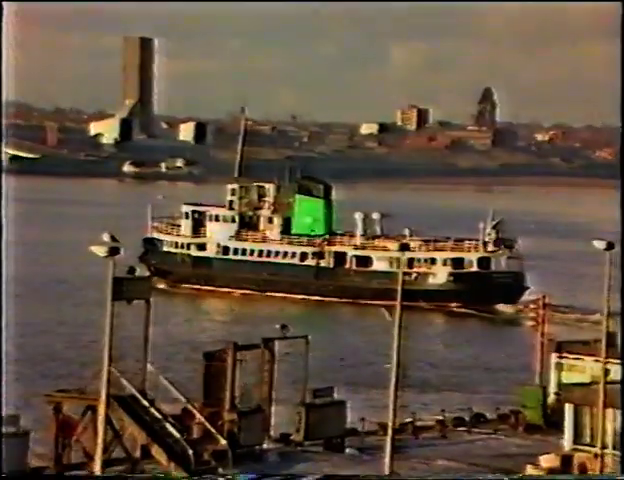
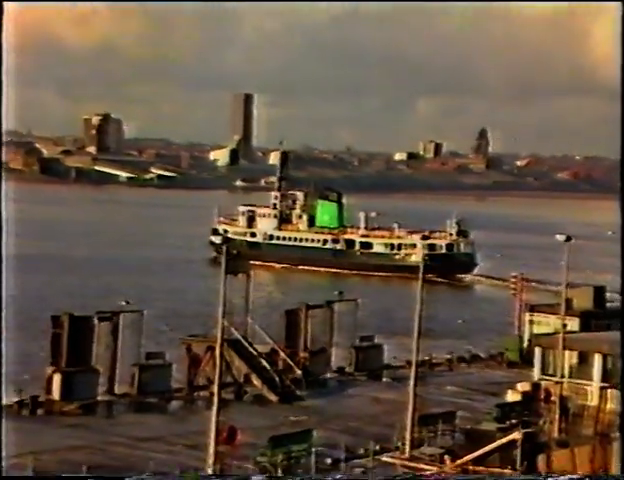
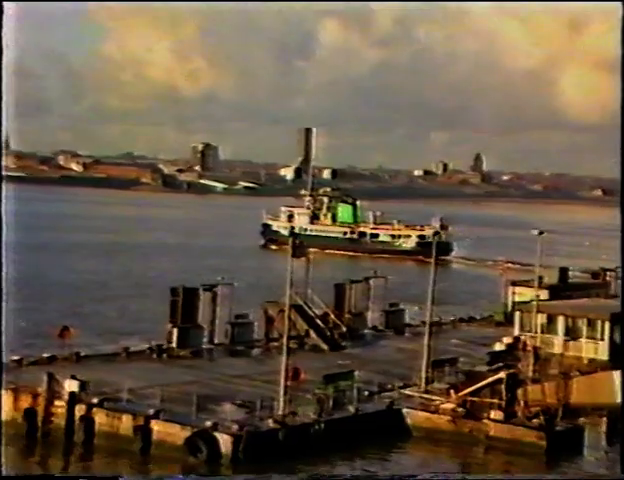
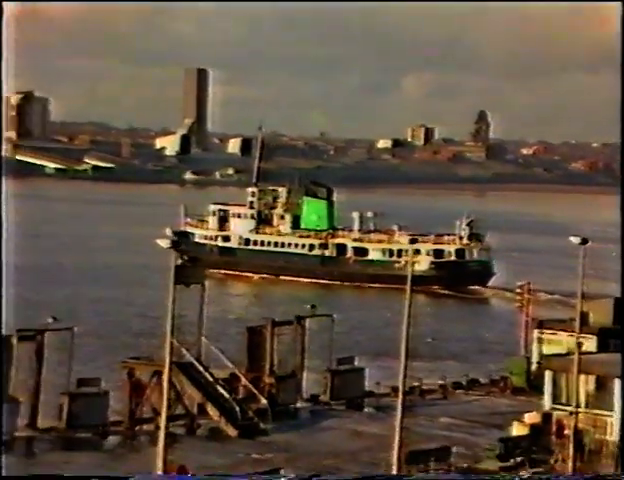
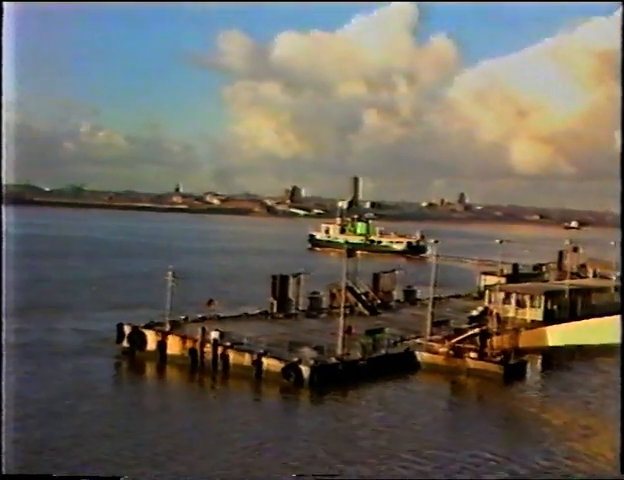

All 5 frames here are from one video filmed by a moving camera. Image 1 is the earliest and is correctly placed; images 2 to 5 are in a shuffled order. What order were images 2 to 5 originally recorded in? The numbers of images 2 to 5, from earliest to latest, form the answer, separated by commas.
4, 2, 3, 5
